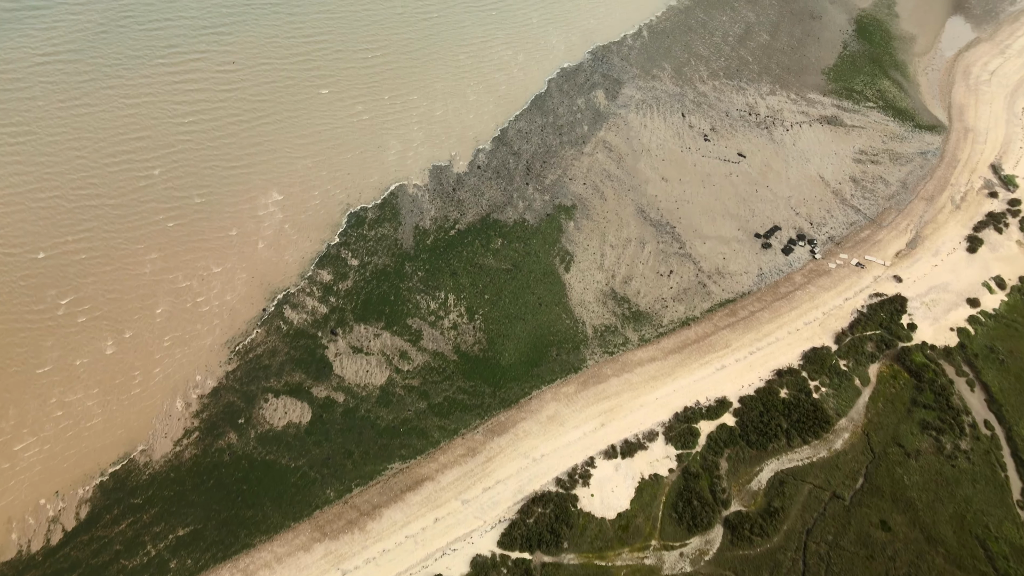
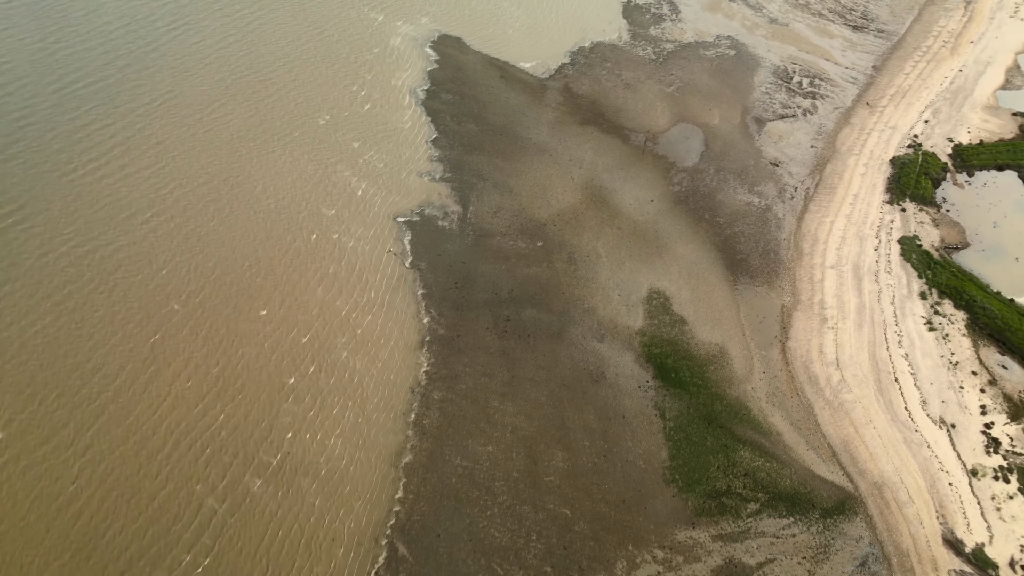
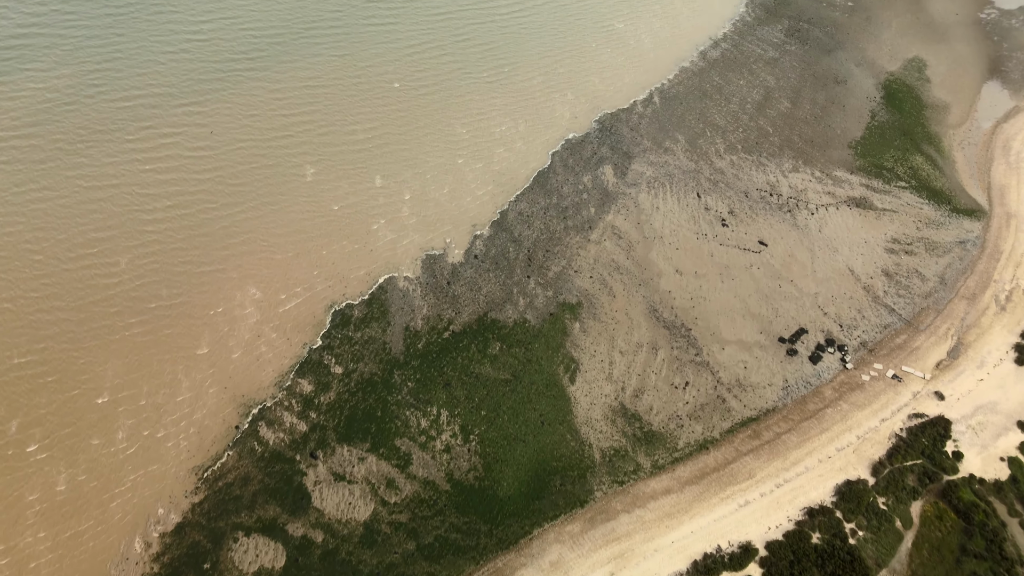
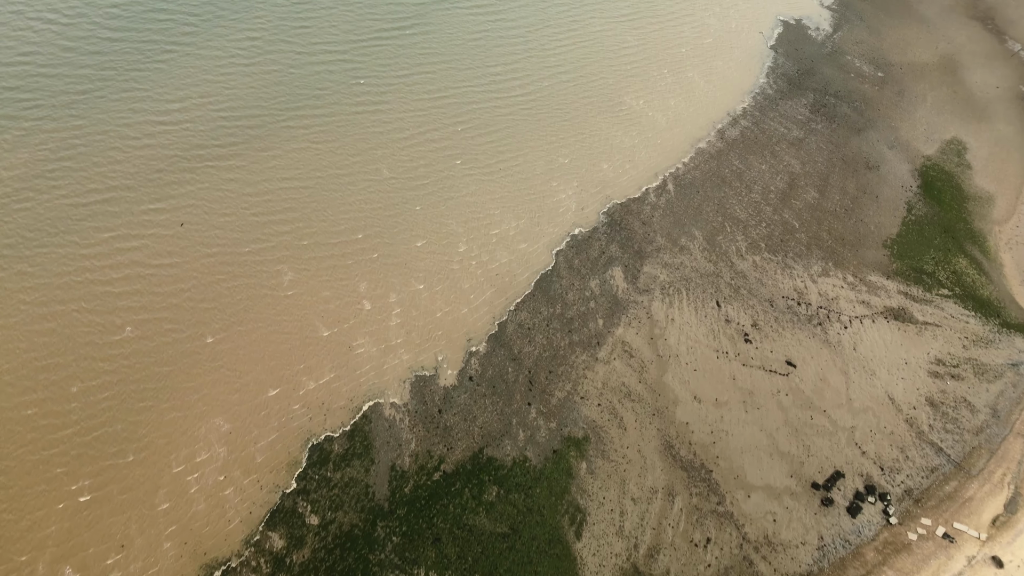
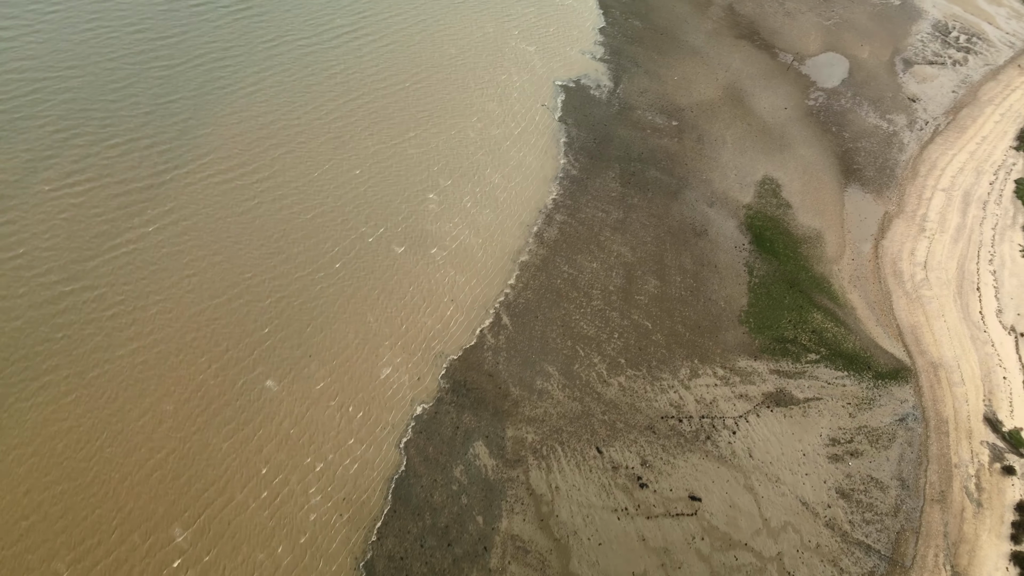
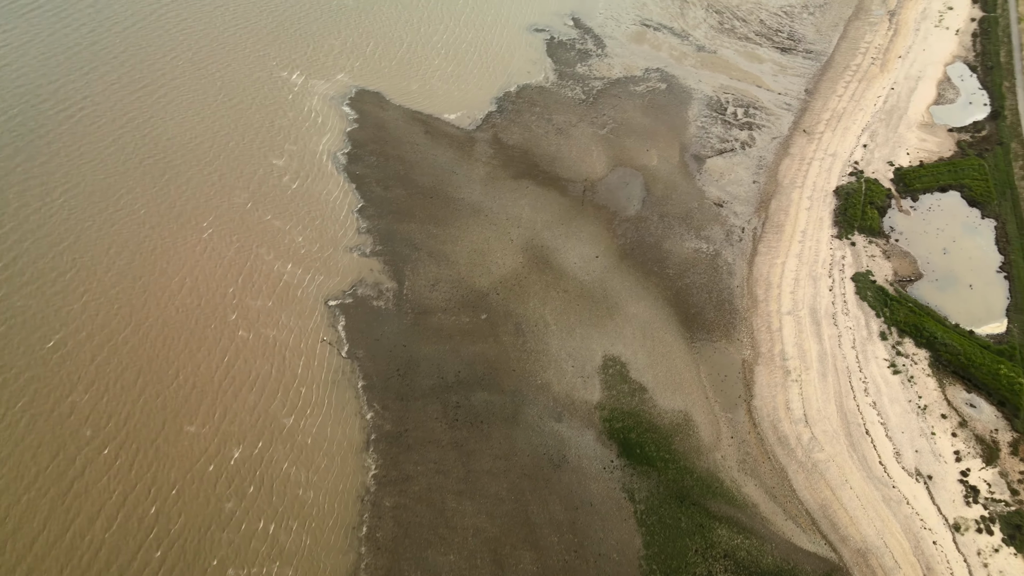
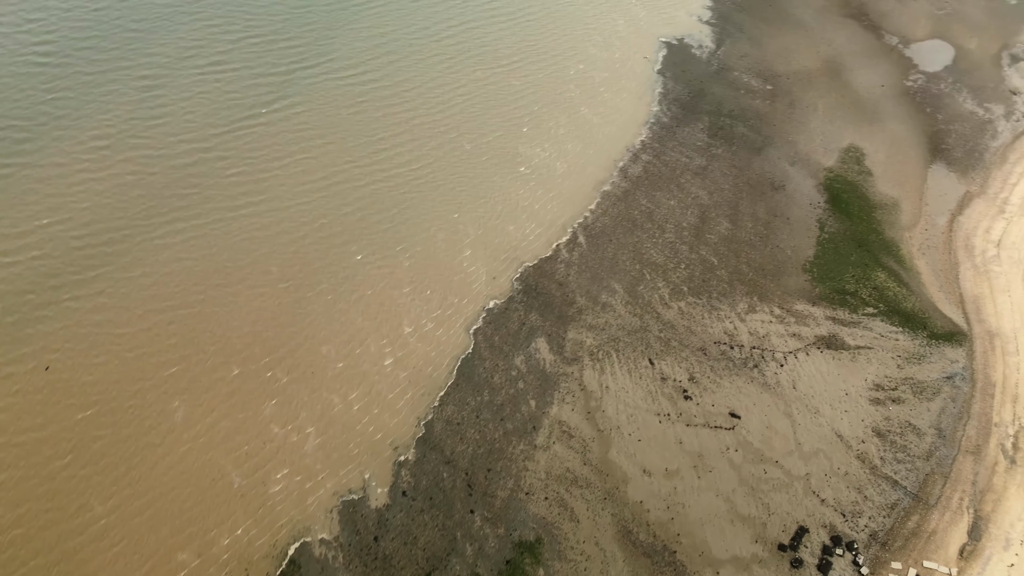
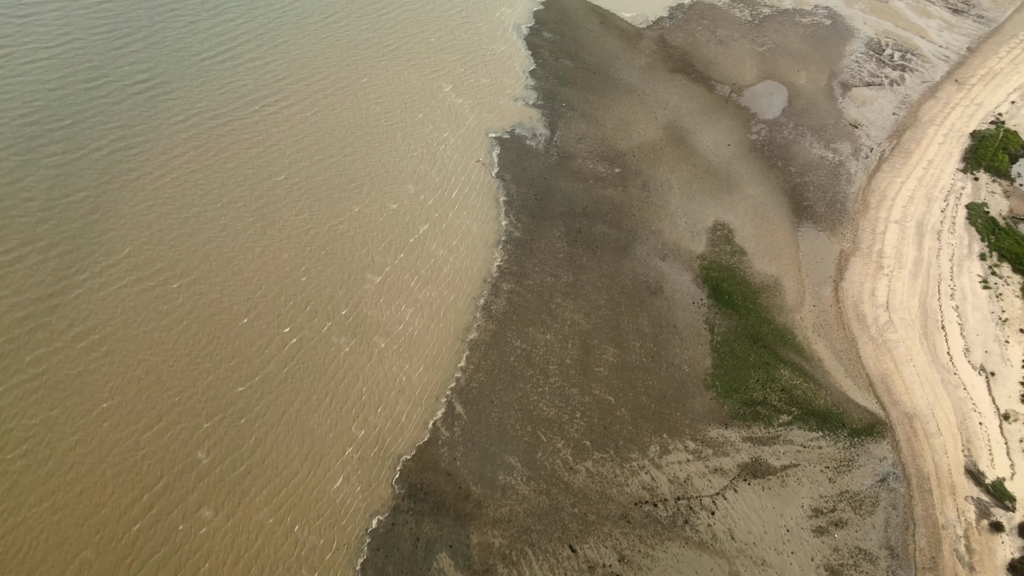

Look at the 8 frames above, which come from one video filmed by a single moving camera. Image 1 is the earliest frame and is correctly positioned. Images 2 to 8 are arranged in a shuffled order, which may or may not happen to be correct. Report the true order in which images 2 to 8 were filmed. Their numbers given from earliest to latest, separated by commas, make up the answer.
3, 4, 7, 5, 8, 2, 6
